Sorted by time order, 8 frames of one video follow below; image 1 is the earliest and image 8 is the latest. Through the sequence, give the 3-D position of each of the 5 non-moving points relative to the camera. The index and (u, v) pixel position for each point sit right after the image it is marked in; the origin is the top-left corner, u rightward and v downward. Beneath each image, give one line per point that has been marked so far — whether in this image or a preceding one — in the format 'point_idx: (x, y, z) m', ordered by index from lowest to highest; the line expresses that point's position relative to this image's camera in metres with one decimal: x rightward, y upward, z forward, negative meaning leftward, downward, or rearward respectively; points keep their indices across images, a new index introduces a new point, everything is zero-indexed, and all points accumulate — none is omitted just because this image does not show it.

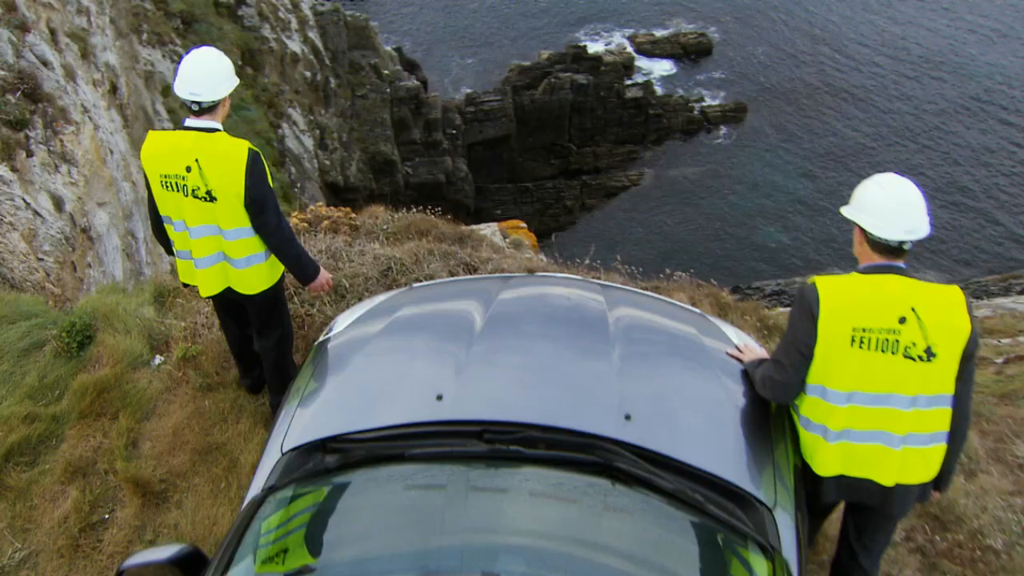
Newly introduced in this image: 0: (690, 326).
0: (+0.8, -0.2, +4.4) m
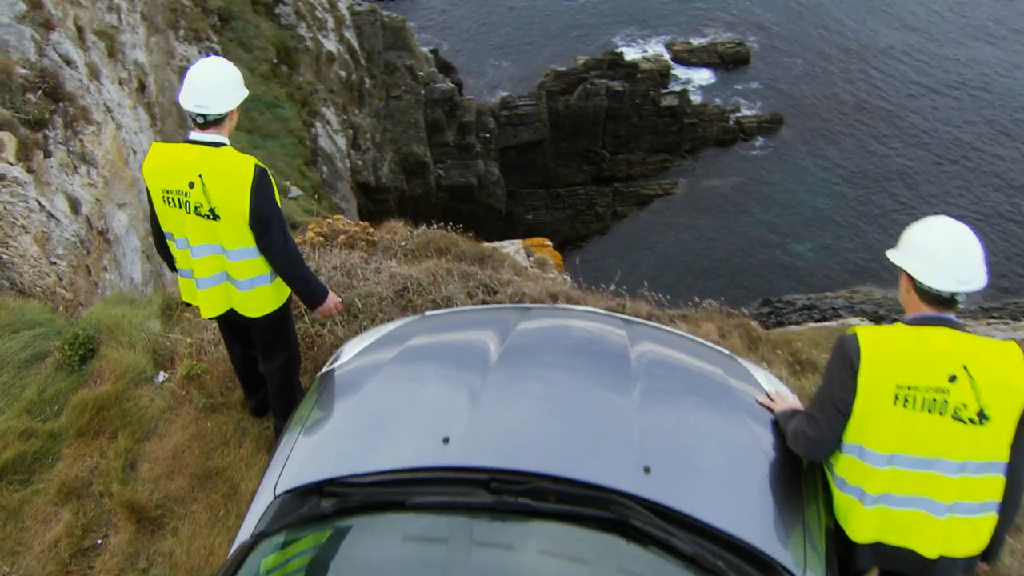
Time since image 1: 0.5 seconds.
0: (+0.8, -0.3, +4.2) m
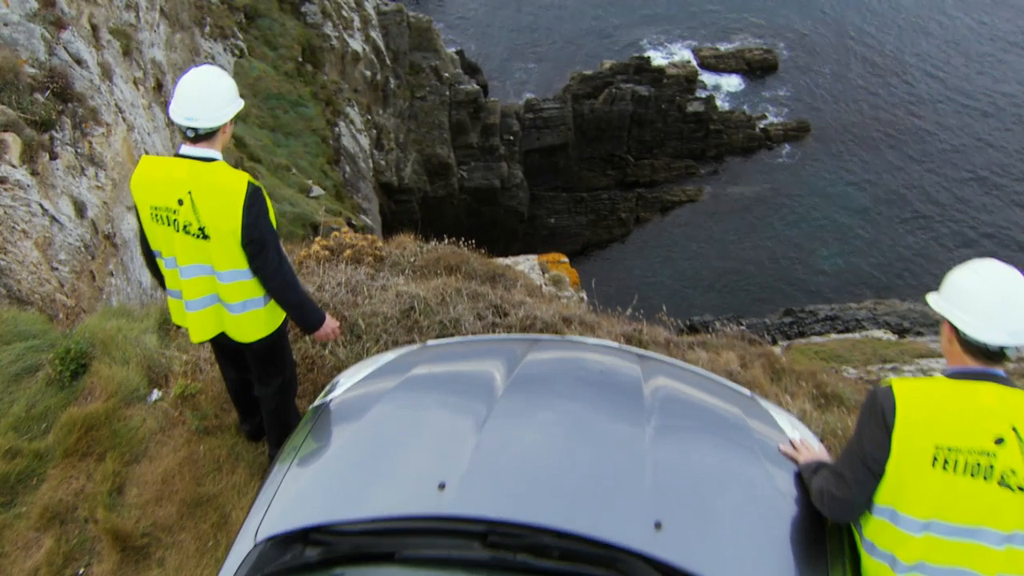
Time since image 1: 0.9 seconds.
0: (+0.8, -0.4, +3.9) m
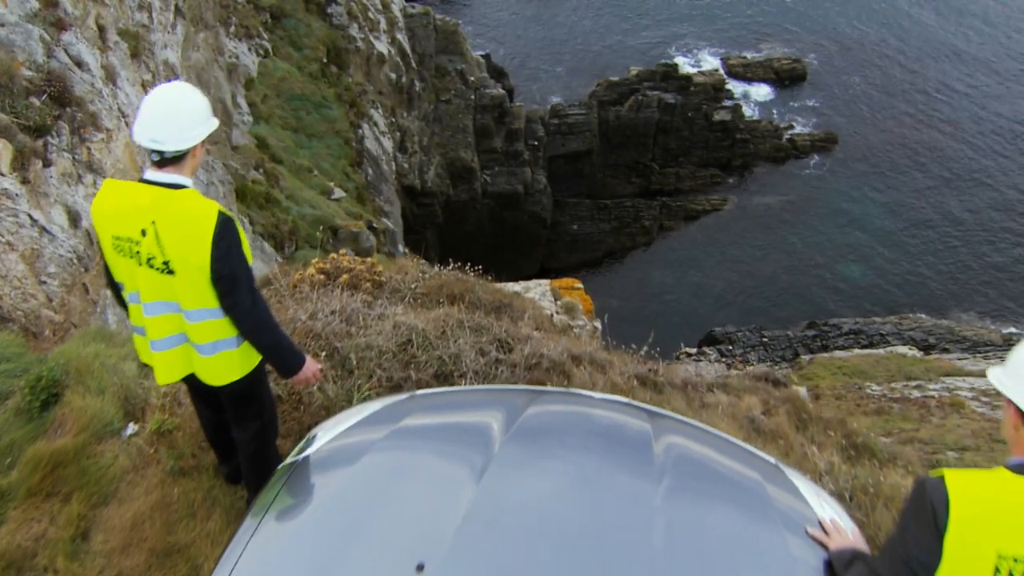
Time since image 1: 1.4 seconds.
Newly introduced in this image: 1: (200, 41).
0: (+0.8, -0.6, +3.5) m
1: (-5.1, +4.1, +17.2) m
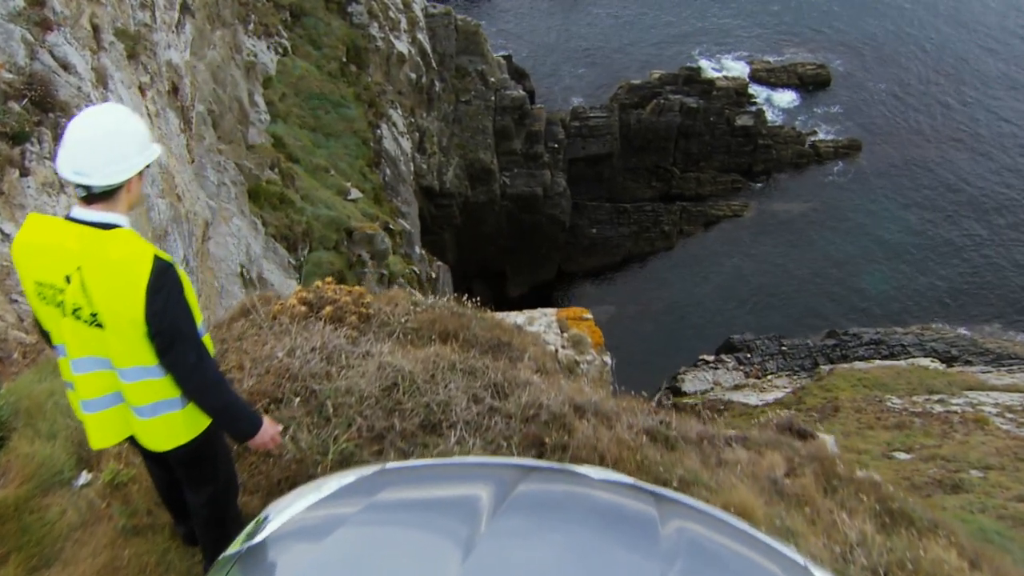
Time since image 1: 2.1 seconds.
0: (+0.8, -0.8, +3.1) m
1: (-4.8, +4.0, +16.9) m
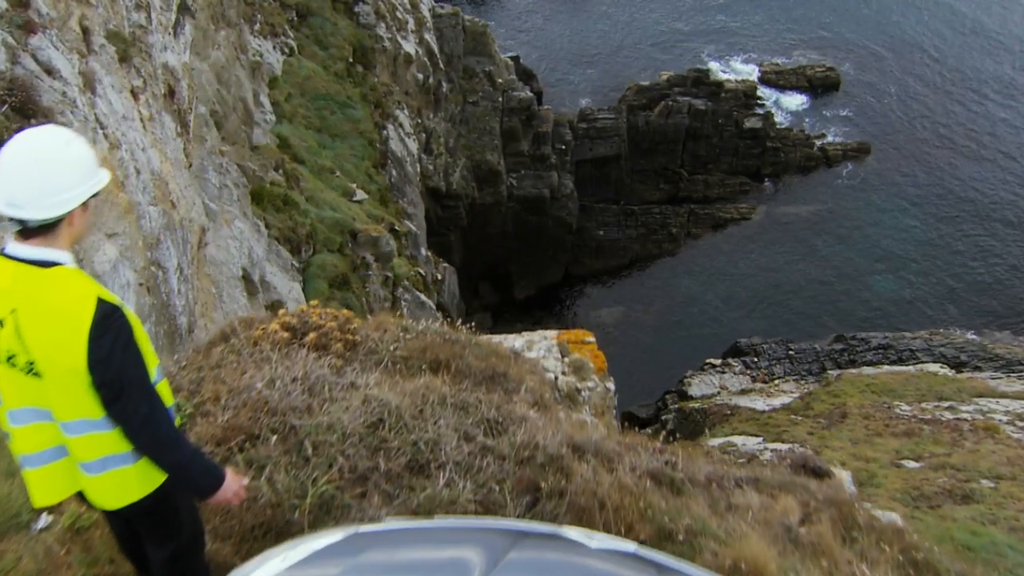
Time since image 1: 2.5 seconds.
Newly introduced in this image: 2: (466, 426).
0: (+0.8, -0.9, +2.8) m
1: (-4.7, +3.9, +16.6) m
2: (-0.2, -0.6, +4.7) m
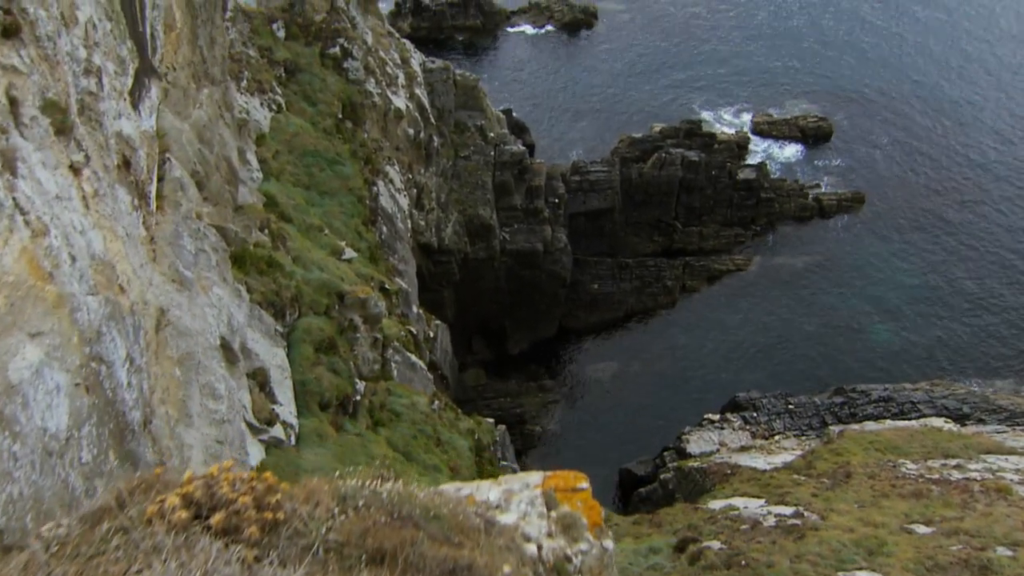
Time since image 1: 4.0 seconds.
0: (+0.7, -1.3, +1.7) m
1: (-4.9, +2.8, +15.8) m
2: (-0.3, -1.1, +3.6) m
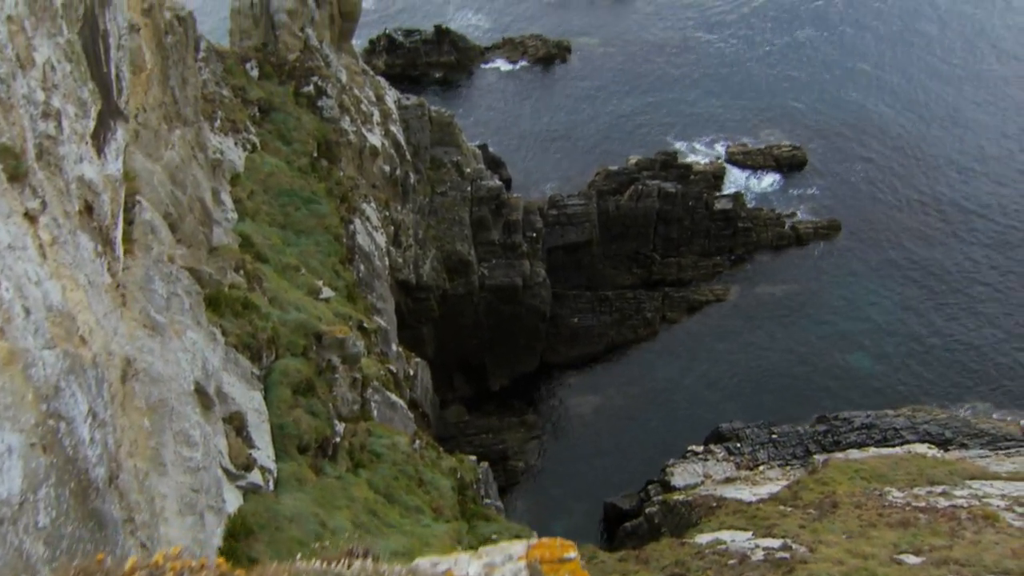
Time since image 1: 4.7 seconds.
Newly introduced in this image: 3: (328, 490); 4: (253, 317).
0: (+0.7, -1.4, +1.4) m
1: (-5.2, +2.1, +15.4) m
2: (-0.3, -1.3, +3.3) m
3: (-2.6, -2.8, +14.5) m
4: (-4.0, -0.6, +15.6) m
